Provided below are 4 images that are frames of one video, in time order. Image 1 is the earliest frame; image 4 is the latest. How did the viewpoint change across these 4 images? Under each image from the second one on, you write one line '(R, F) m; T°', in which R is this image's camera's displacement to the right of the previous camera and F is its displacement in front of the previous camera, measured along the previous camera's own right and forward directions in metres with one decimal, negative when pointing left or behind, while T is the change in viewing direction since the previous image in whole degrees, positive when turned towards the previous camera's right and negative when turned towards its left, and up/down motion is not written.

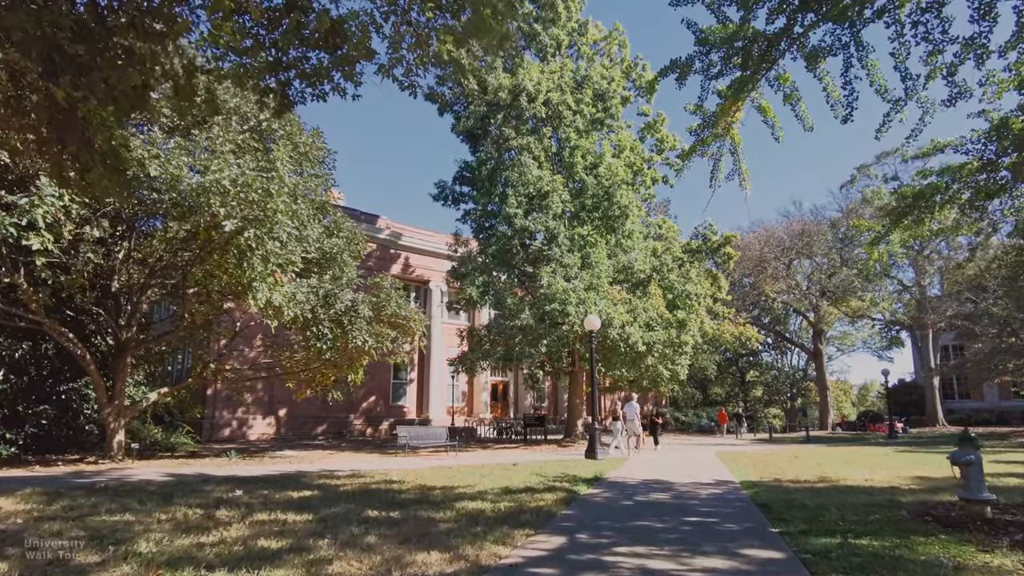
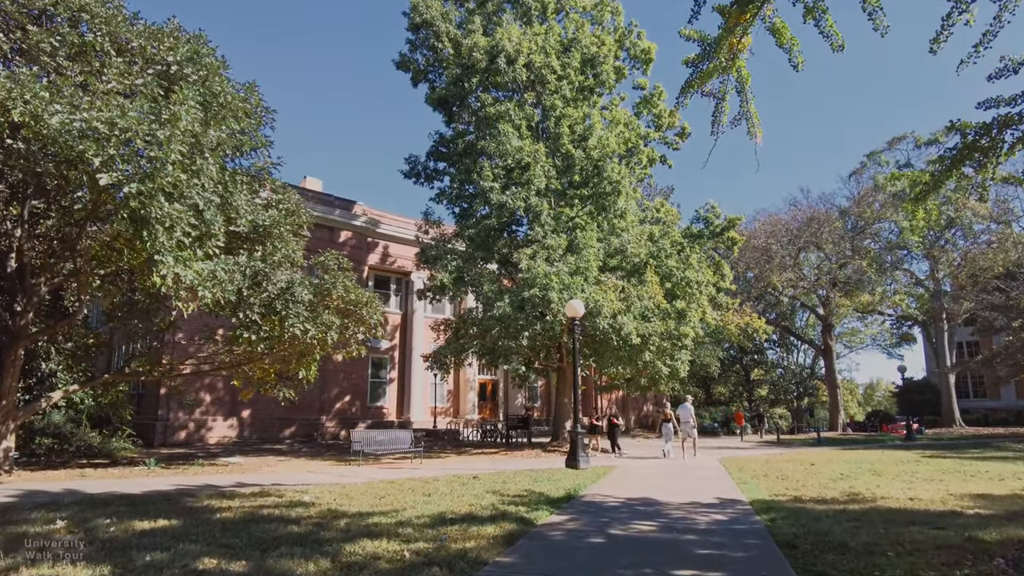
(+0.8, +2.3) m; 0°
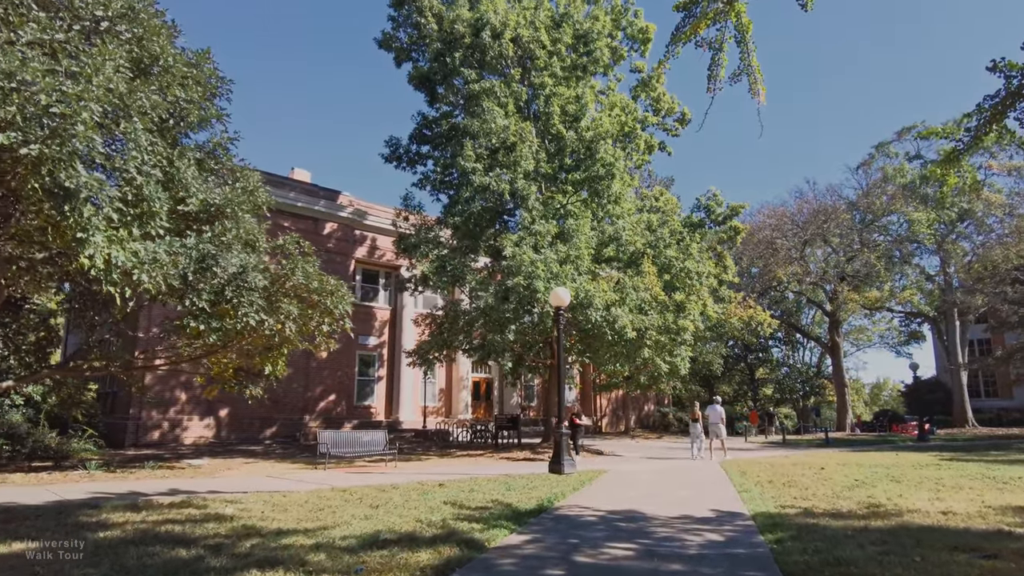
(+0.5, +1.3) m; 0°
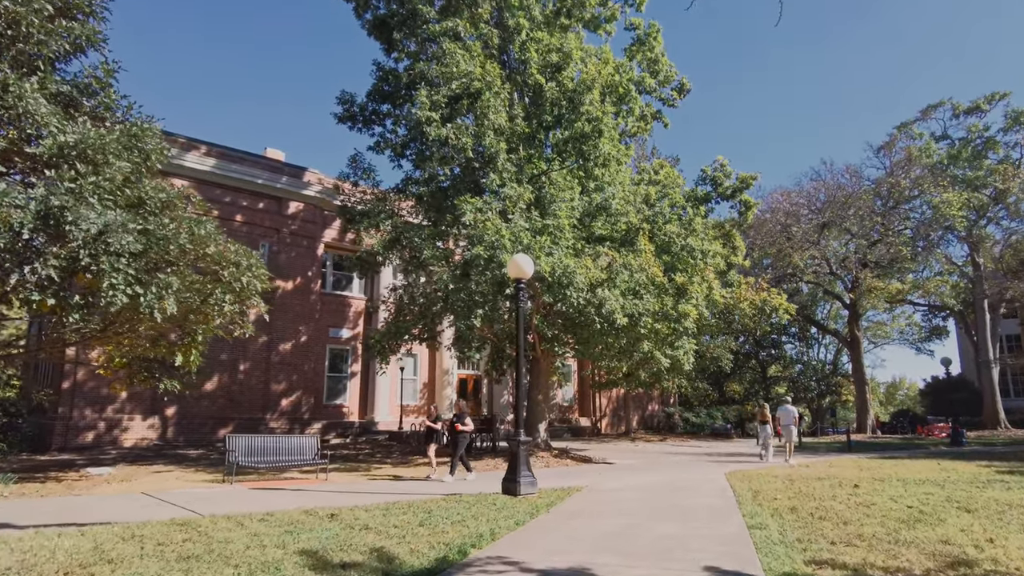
(+1.0, +2.7) m; -1°
